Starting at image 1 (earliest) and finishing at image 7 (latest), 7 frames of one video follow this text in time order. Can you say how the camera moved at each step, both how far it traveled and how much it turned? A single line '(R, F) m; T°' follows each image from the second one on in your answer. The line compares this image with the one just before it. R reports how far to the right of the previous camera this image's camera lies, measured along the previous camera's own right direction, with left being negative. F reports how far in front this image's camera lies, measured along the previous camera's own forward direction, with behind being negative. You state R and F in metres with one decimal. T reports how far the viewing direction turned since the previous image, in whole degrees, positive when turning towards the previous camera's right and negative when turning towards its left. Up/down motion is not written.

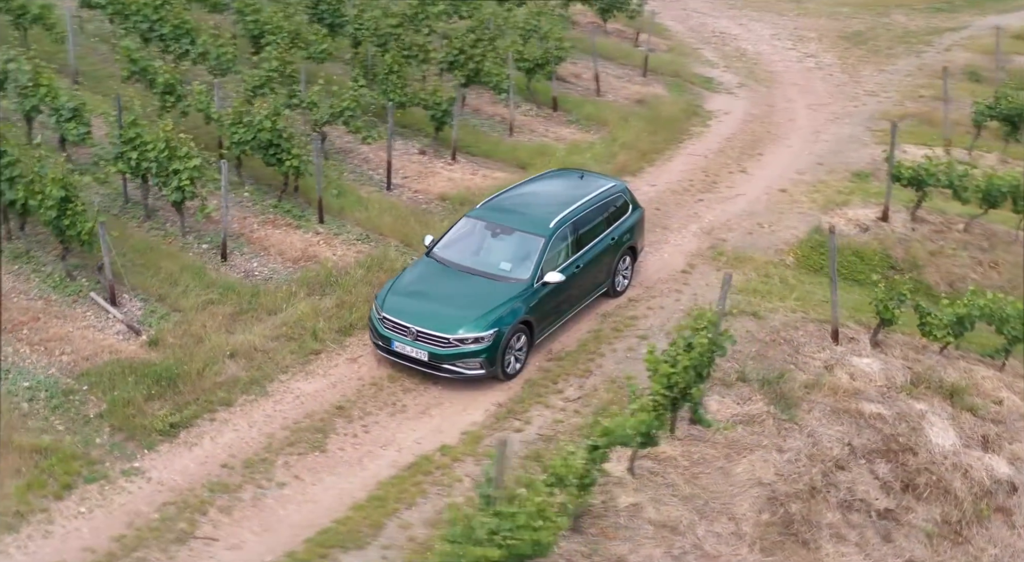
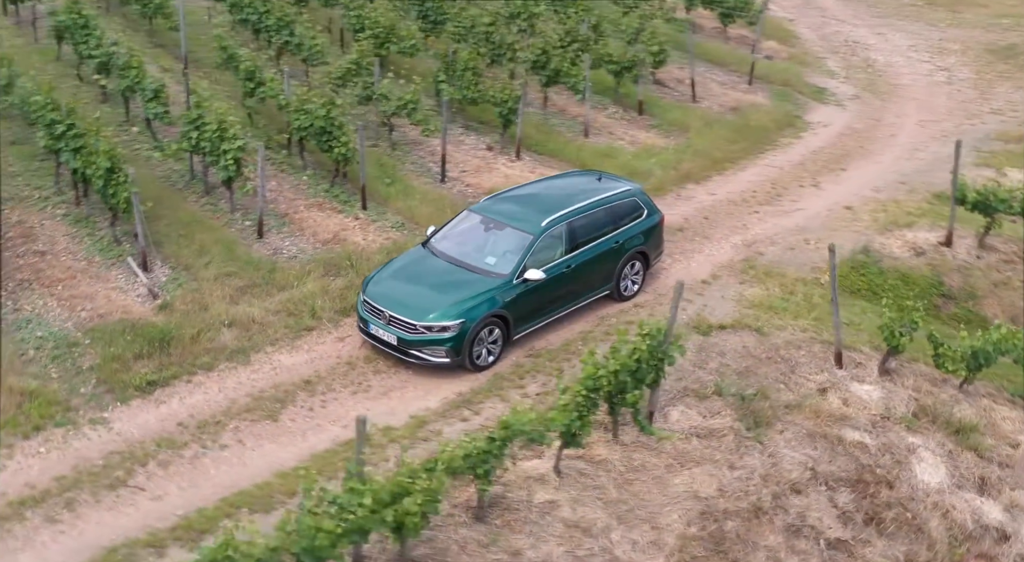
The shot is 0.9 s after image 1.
(+1.9, 0.0) m; -10°
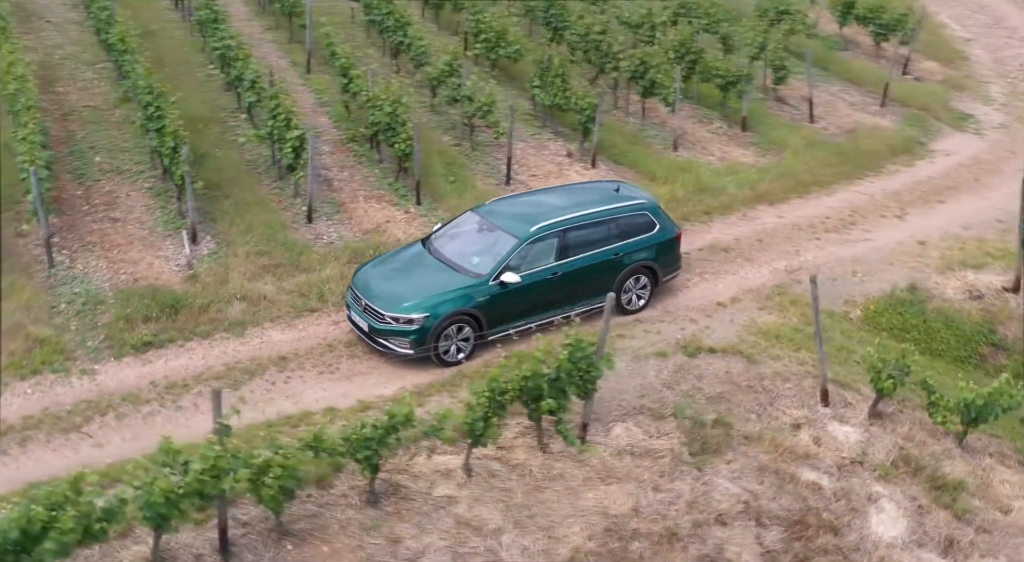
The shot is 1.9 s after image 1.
(+2.3, +0.1) m; -12°
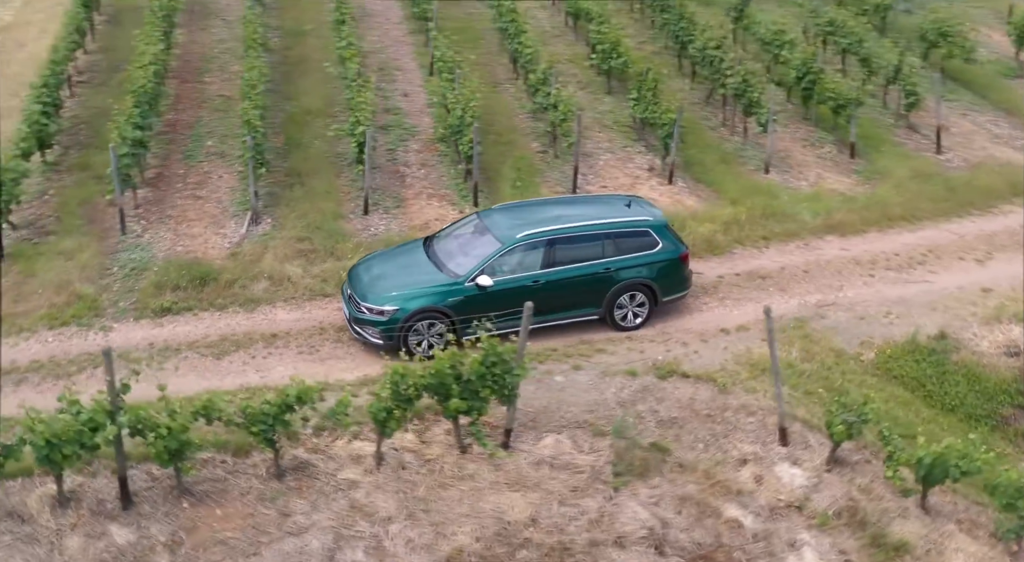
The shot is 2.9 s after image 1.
(+2.5, +0.1) m; -13°
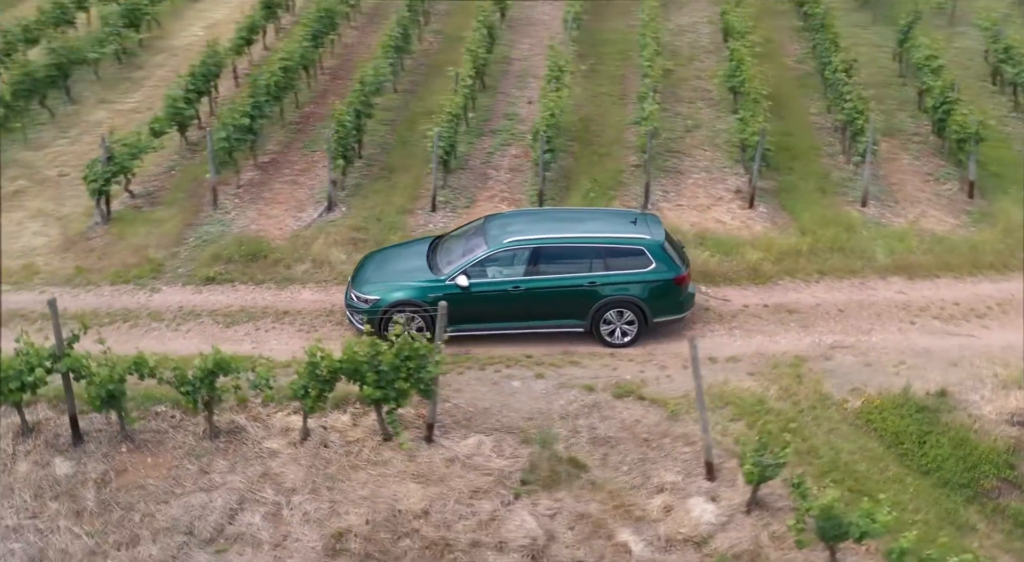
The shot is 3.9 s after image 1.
(+2.8, +0.1) m; -14°
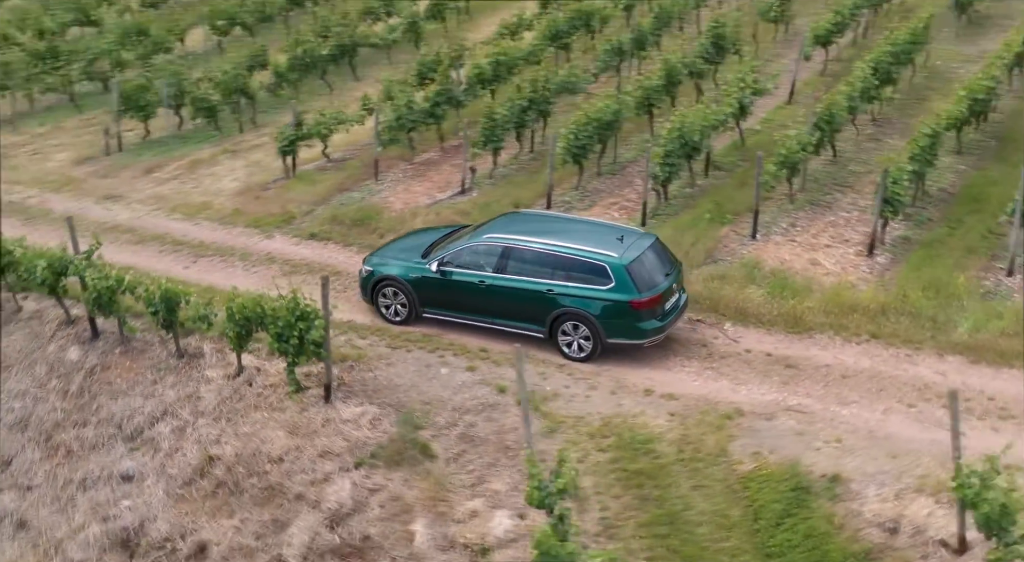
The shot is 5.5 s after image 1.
(+4.9, +0.7) m; -24°
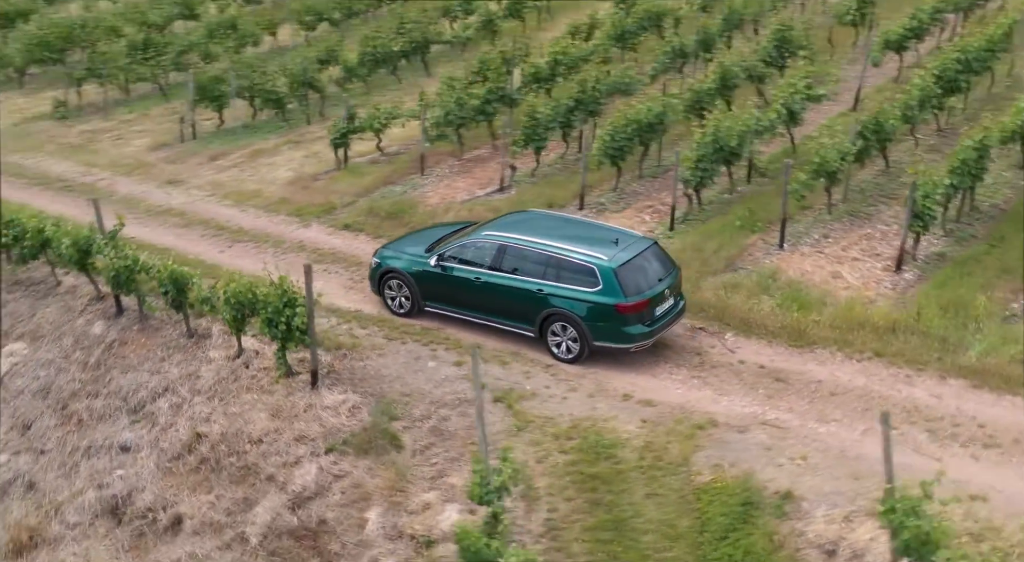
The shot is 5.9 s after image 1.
(+1.3, 0.0) m; -7°
